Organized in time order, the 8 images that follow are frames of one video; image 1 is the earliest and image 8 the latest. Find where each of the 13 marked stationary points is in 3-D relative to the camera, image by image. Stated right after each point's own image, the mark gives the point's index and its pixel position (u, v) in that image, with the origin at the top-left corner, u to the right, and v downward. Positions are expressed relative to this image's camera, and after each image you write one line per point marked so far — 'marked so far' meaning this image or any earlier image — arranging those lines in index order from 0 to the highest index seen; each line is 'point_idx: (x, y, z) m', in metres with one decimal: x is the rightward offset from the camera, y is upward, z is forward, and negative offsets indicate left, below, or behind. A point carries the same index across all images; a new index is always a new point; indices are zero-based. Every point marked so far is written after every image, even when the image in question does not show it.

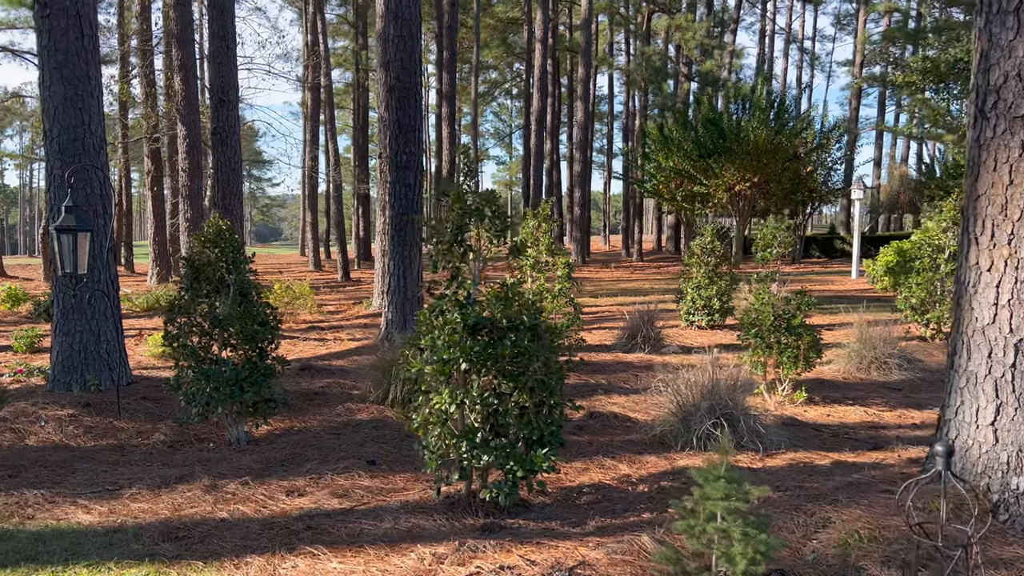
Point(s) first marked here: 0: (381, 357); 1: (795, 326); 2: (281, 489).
0: (-1.1, -0.6, +7.0) m
1: (+2.1, -0.3, +6.2) m
2: (-1.3, -1.1, +4.5) m
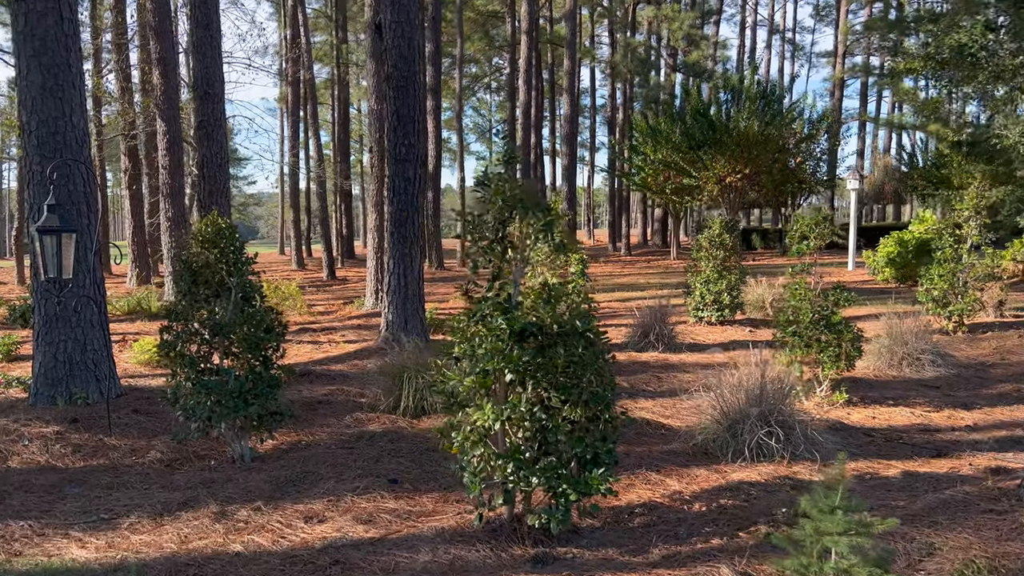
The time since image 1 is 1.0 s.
0: (-1.0, -0.6, +6.5) m
1: (+2.3, -0.2, +5.9) m
2: (-1.0, -1.1, +4.1) m
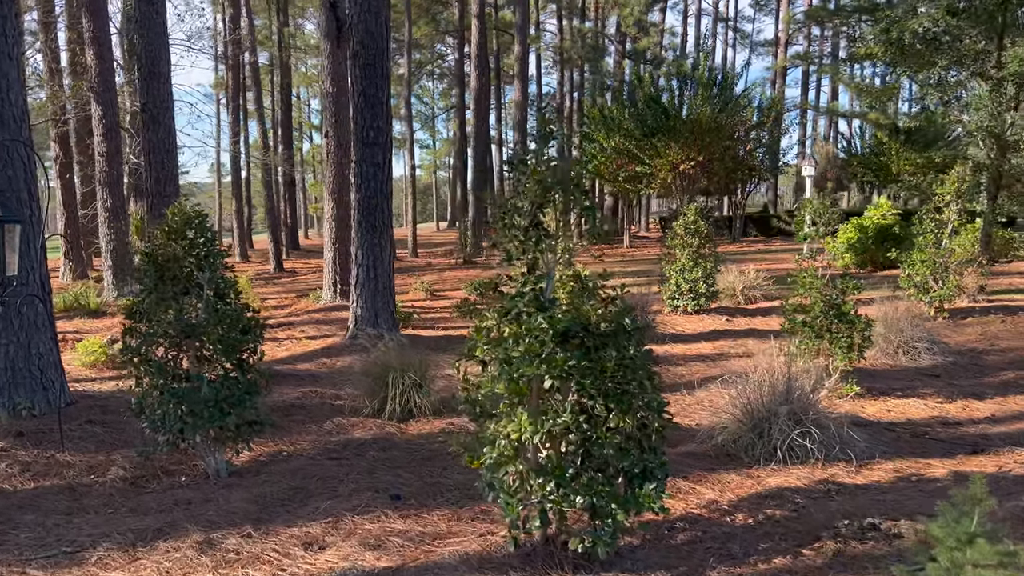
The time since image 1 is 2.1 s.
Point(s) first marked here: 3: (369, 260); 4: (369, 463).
0: (-1.0, -0.5, +6.1) m
1: (+2.3, -0.2, +5.6) m
2: (-0.9, -1.1, +3.6) m
3: (-1.5, +0.3, +8.4) m
4: (-0.8, -1.0, +4.7) m
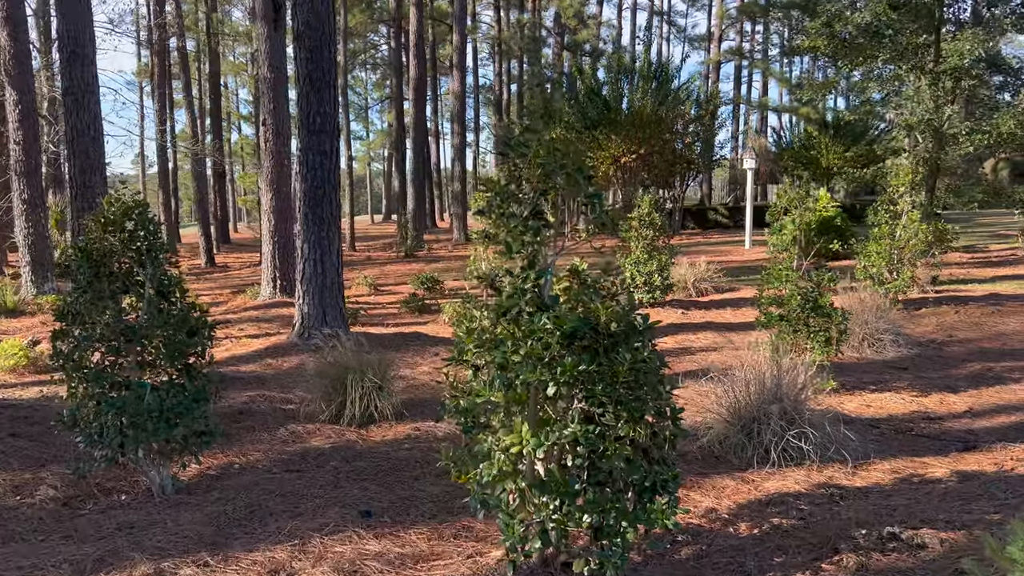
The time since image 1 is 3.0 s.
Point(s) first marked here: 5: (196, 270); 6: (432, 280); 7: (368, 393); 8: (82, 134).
0: (-1.3, -0.5, +5.7) m
1: (+2.0, -0.1, +5.5) m
2: (-1.0, -1.1, +3.2) m
3: (-1.9, +0.3, +8.0) m
4: (-0.9, -1.0, +4.3) m
5: (-7.3, +0.4, +19.4) m
6: (-1.1, +0.1, +11.8) m
7: (-0.9, -0.7, +5.4) m
8: (-4.5, +1.6, +8.8) m
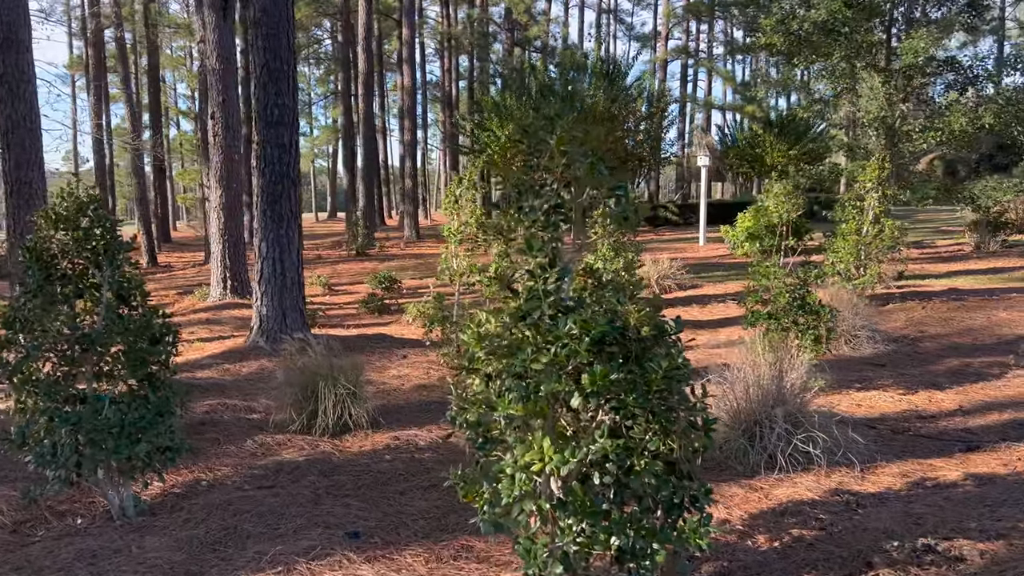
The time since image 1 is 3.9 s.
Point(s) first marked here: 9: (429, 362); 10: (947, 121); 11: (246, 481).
0: (-1.4, -0.5, +5.3) m
1: (+1.9, -0.1, +5.3) m
2: (-0.9, -1.1, +2.9) m
3: (-2.2, +0.3, +7.6) m
4: (-1.0, -1.0, +4.0) m
5: (-8.4, +0.4, +18.7) m
6: (-1.7, +0.1, +11.5) m
7: (-1.0, -0.7, +5.1) m
8: (-4.9, +1.6, +8.2) m
9: (-0.7, -0.6, +6.9) m
10: (+6.7, +2.6, +12.9) m
11: (-1.3, -1.0, +4.2) m
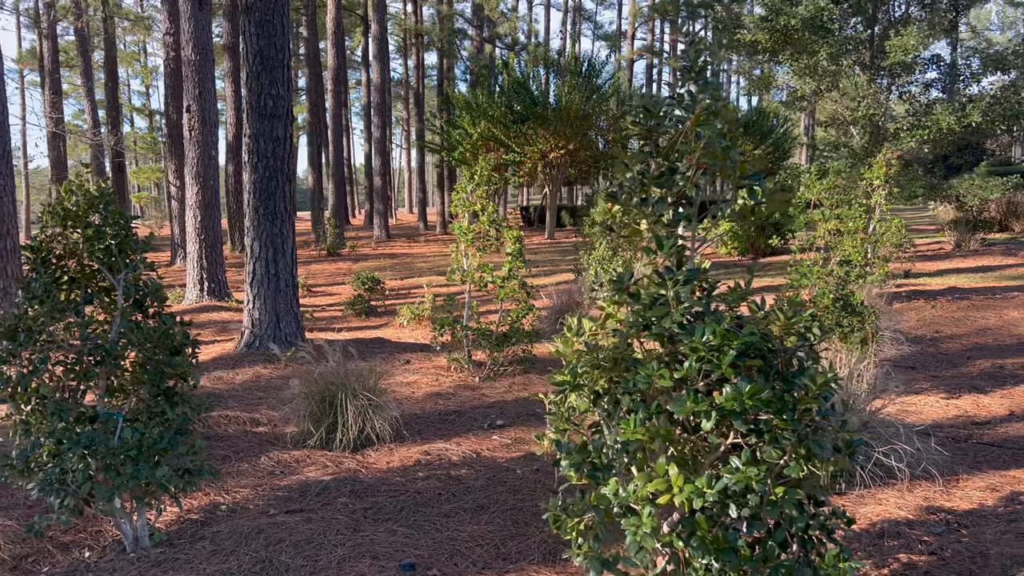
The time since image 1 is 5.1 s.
0: (-1.2, -0.5, +4.9) m
1: (+2.1, -0.1, +5.1) m
2: (-0.6, -1.1, +2.5) m
3: (-2.1, +0.3, +7.2) m
4: (-0.7, -1.0, +3.6) m
5: (-8.8, +0.4, +17.9) m
6: (-1.8, +0.1, +11.0) m
7: (-0.8, -0.7, +4.7) m
8: (-4.8, +1.6, +7.7) m
9: (-0.6, -0.6, +6.6) m
10: (+6.5, +2.6, +12.8) m
11: (-1.1, -1.0, +3.8) m
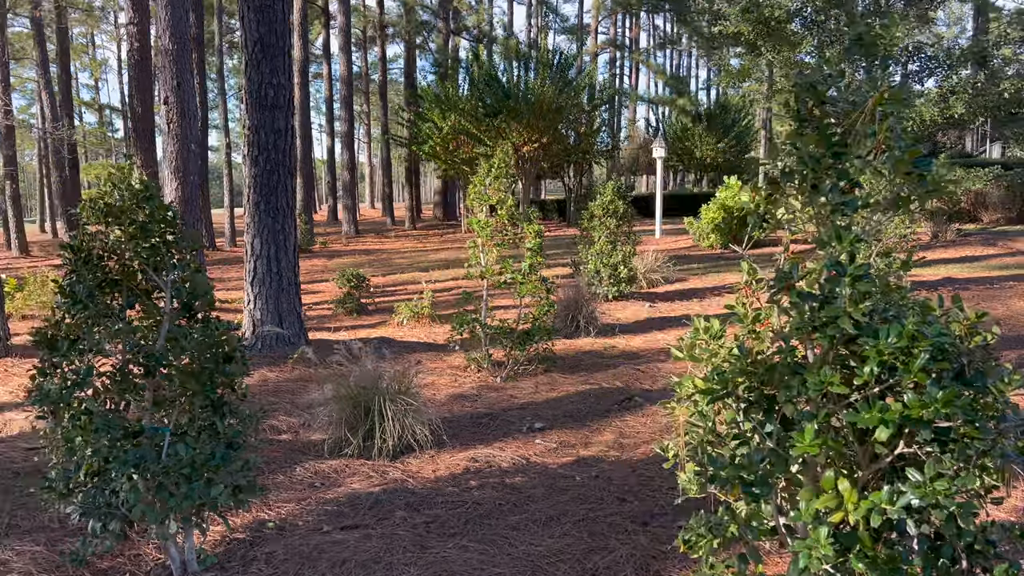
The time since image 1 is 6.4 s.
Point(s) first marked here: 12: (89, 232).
0: (-1.0, -0.5, +4.7) m
1: (+2.3, -0.1, +5.0) m
2: (-0.3, -1.1, +2.3) m
3: (-2.0, +0.3, +6.8) m
4: (-0.4, -1.0, +3.4) m
5: (-9.2, +0.4, +17.2) m
6: (-1.9, +0.2, +10.7) m
7: (-0.6, -0.7, +4.4) m
8: (-4.8, +1.5, +7.2) m
9: (-0.4, -0.6, +6.3) m
10: (+6.3, +2.7, +12.9) m
11: (-0.8, -1.0, +3.5) m
12: (-1.5, +0.2, +2.9) m
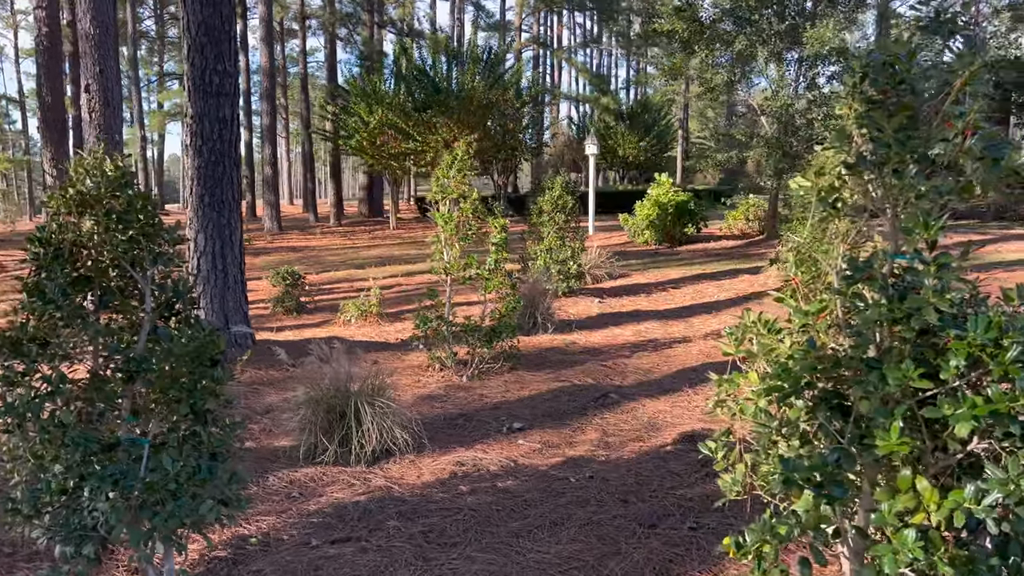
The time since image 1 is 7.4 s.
0: (-1.1, -0.5, +4.4) m
1: (+2.2, 0.0, +5.0) m
2: (-0.2, -1.1, +2.1) m
3: (-2.3, +0.3, +6.5) m
4: (-0.4, -1.0, +3.2) m
5: (-10.5, +0.4, +16.1) m
6: (-2.6, +0.2, +10.3) m
7: (-0.7, -0.7, +4.2) m
8: (-5.1, +1.5, +6.5) m
9: (-0.7, -0.6, +6.1) m
10: (+5.3, +2.8, +13.3) m
11: (-0.8, -1.0, +3.3) m
12: (-1.4, +0.2, +2.6) m
